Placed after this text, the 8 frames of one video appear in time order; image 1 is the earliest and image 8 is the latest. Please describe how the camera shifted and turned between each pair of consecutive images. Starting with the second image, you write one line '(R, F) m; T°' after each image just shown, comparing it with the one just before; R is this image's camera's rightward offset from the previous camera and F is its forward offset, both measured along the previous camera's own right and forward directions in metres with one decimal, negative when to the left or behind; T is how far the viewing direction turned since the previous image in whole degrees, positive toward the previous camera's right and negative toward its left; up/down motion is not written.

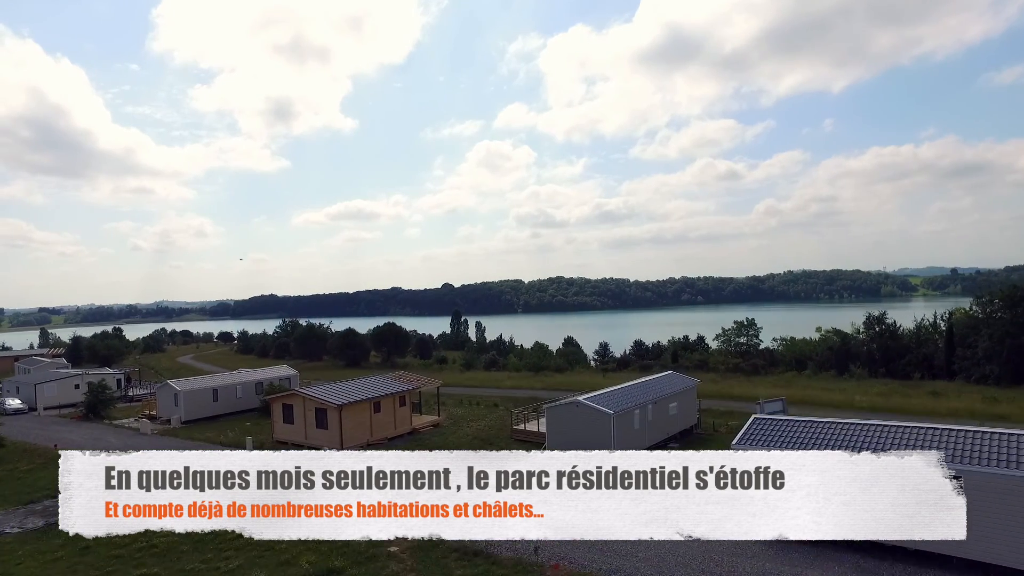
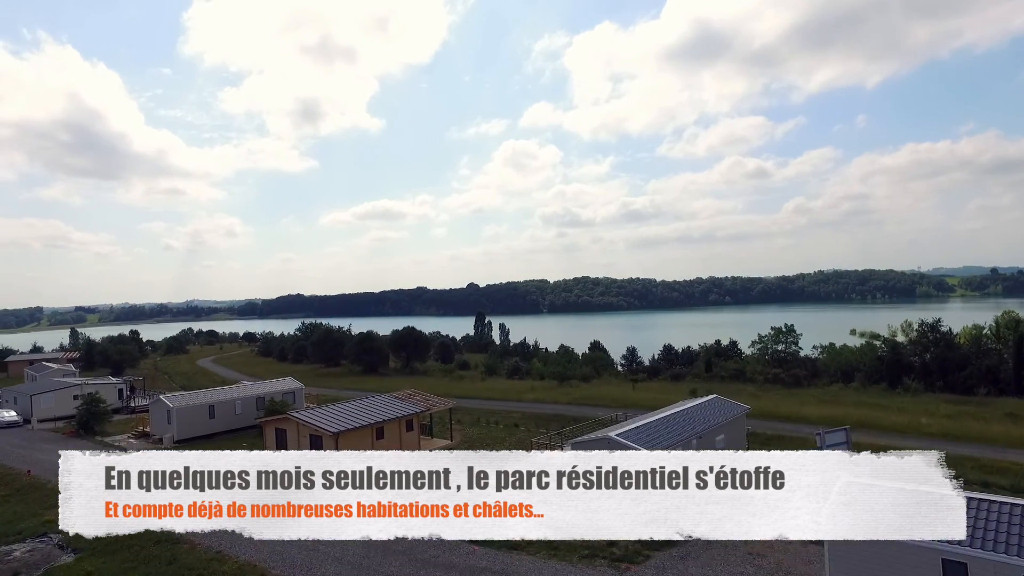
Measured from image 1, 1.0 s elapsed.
(0.0, +0.5) m; -2°
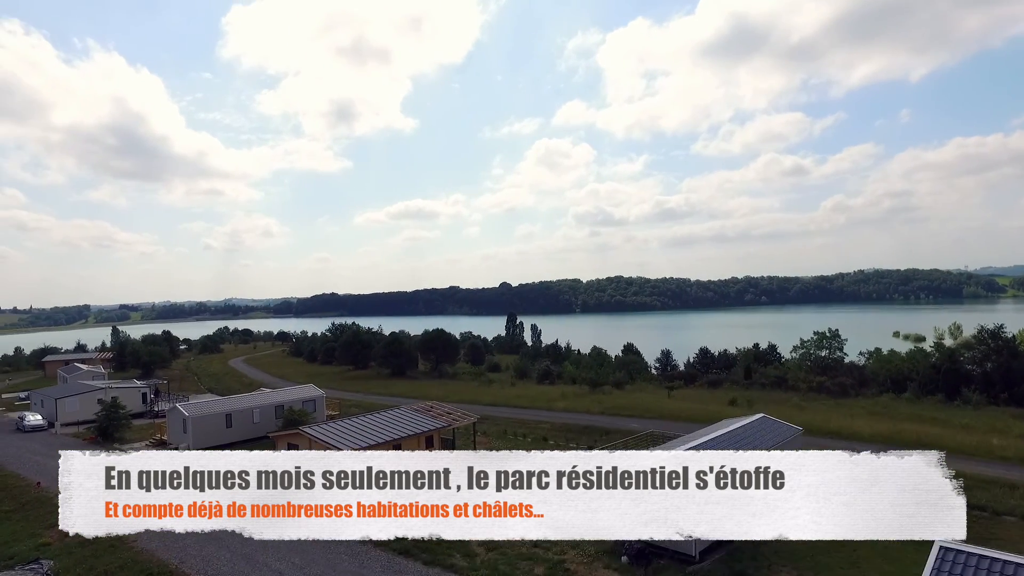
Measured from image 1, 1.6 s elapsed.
(0.0, +0.3) m; -3°
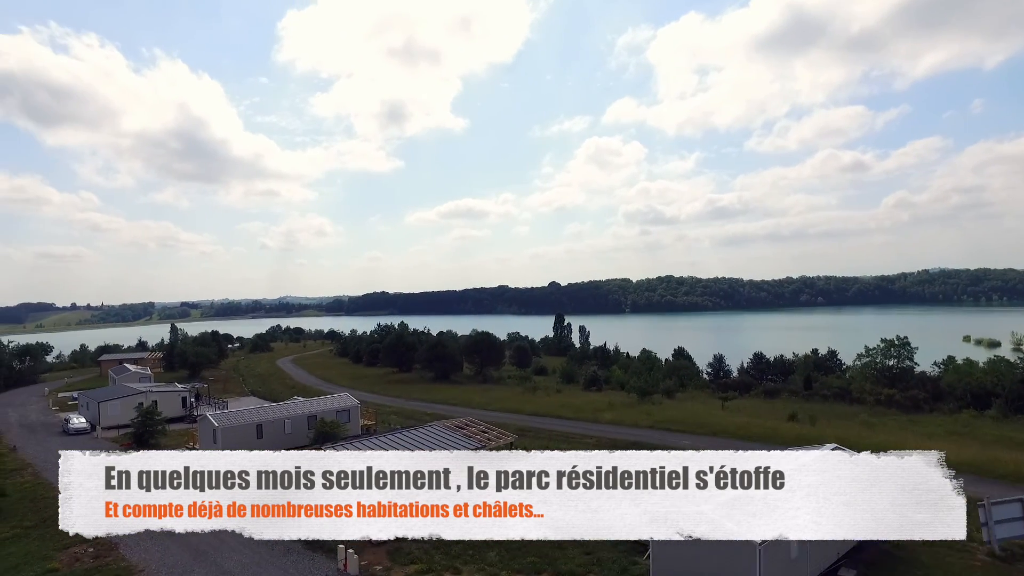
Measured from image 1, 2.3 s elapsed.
(0.0, +0.3) m; -4°
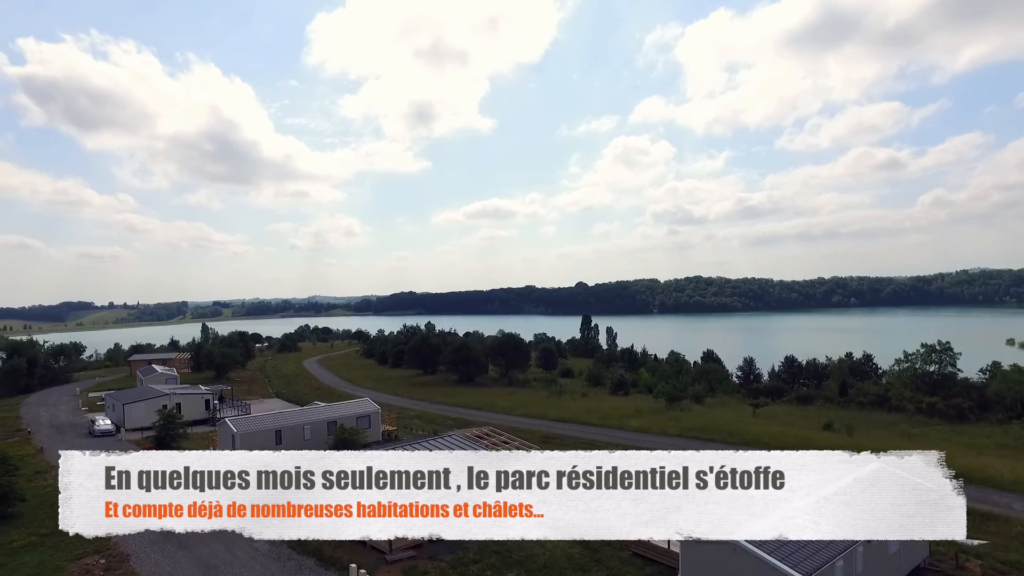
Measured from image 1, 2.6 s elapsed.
(0.0, +0.1) m; -2°
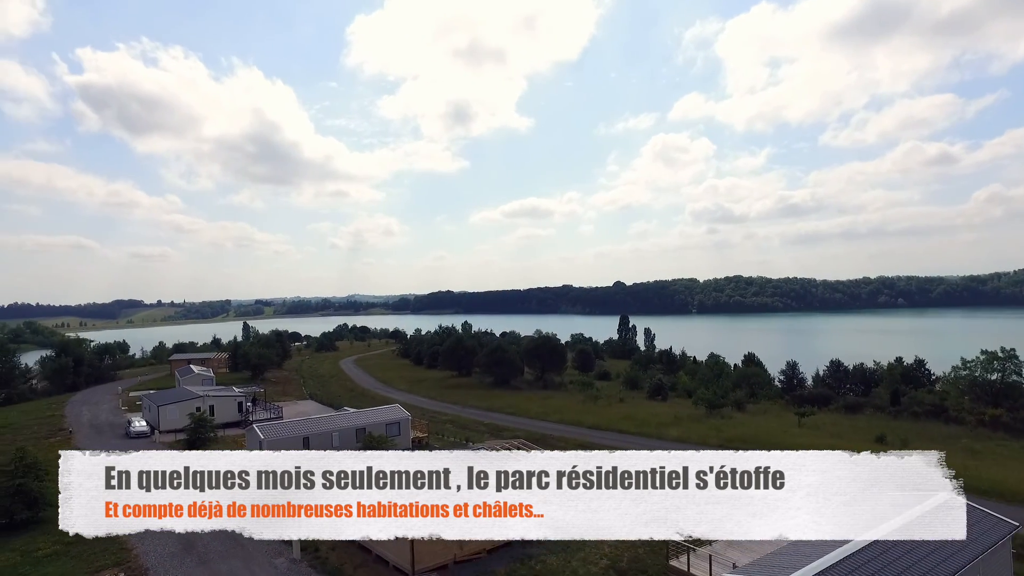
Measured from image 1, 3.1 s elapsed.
(0.0, +0.2) m; -3°
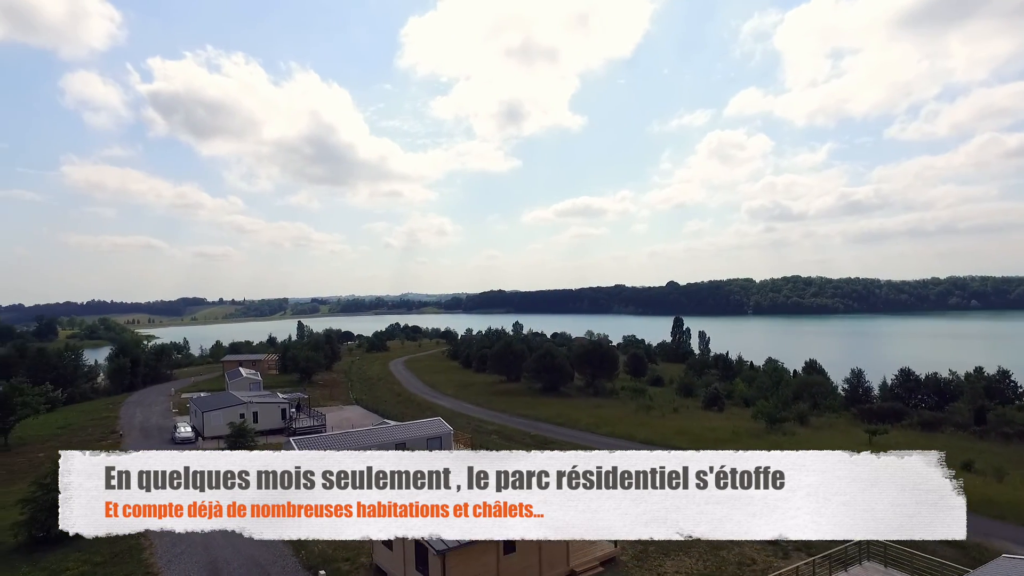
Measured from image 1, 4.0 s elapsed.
(0.0, +0.3) m; -4°
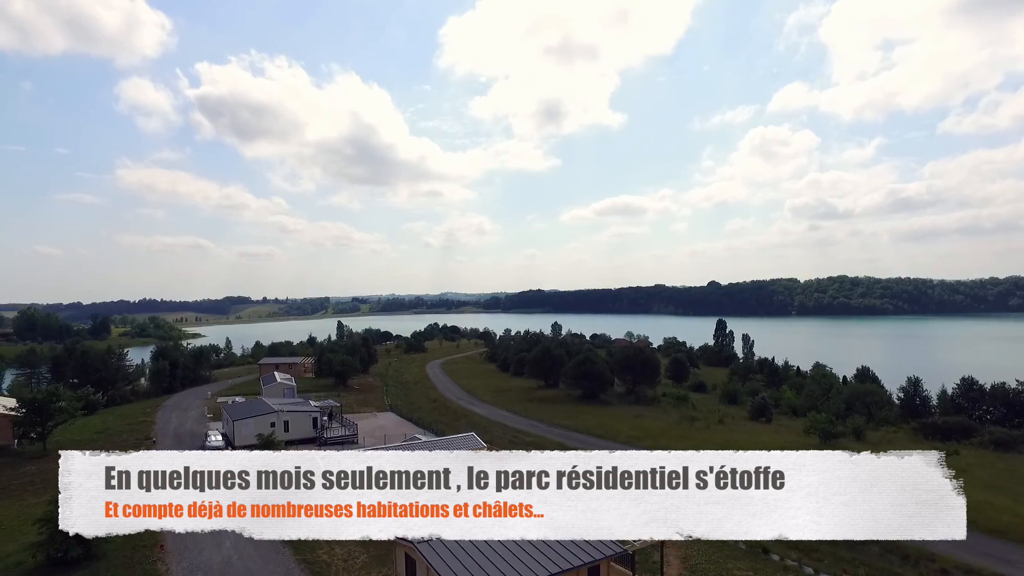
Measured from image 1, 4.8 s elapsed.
(0.0, +0.3) m; -3°
